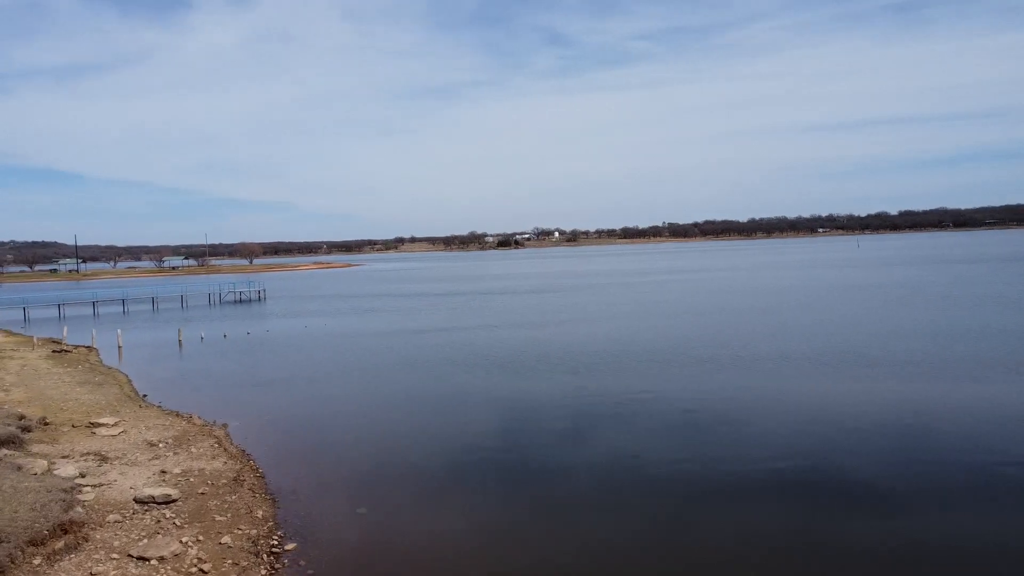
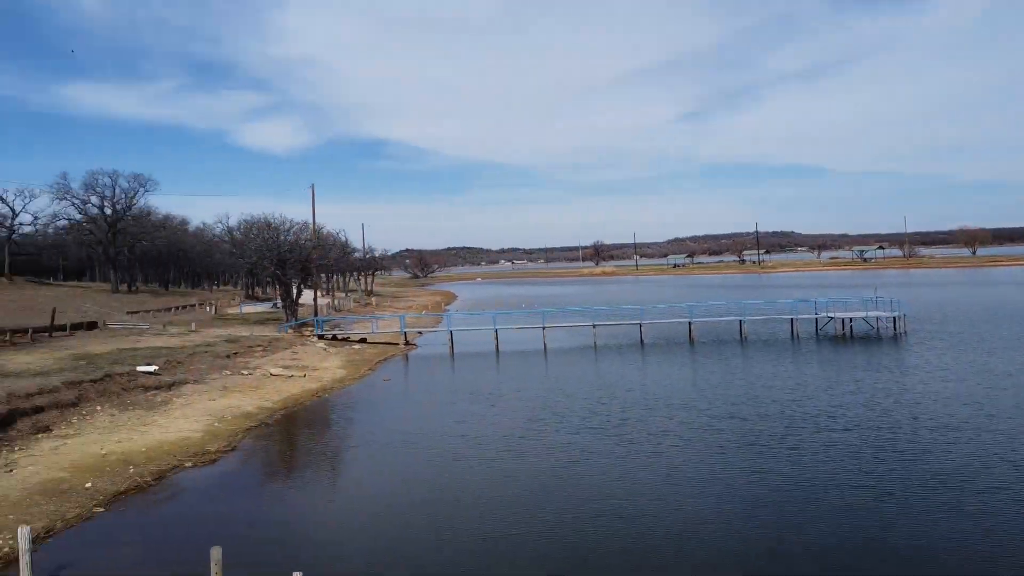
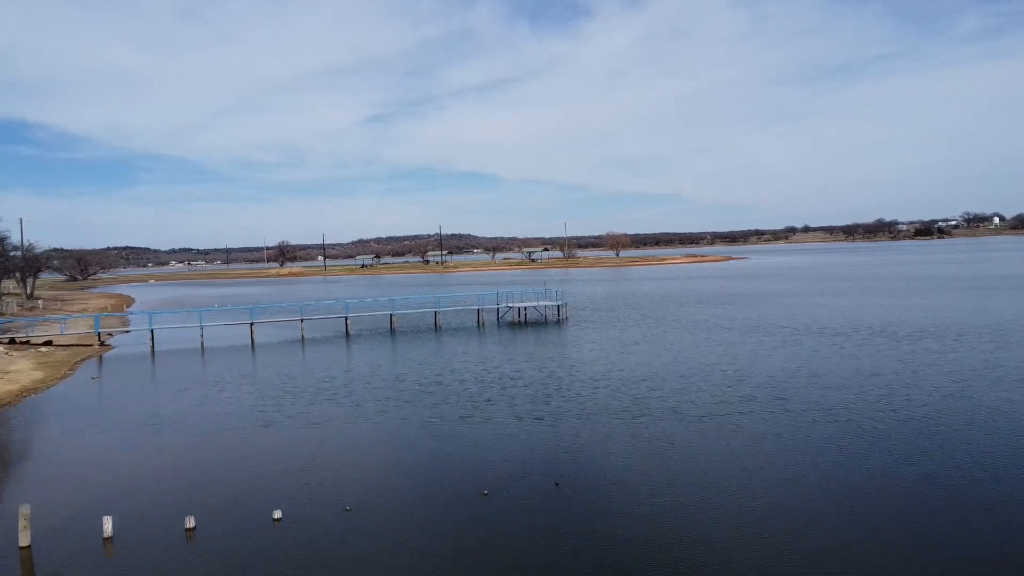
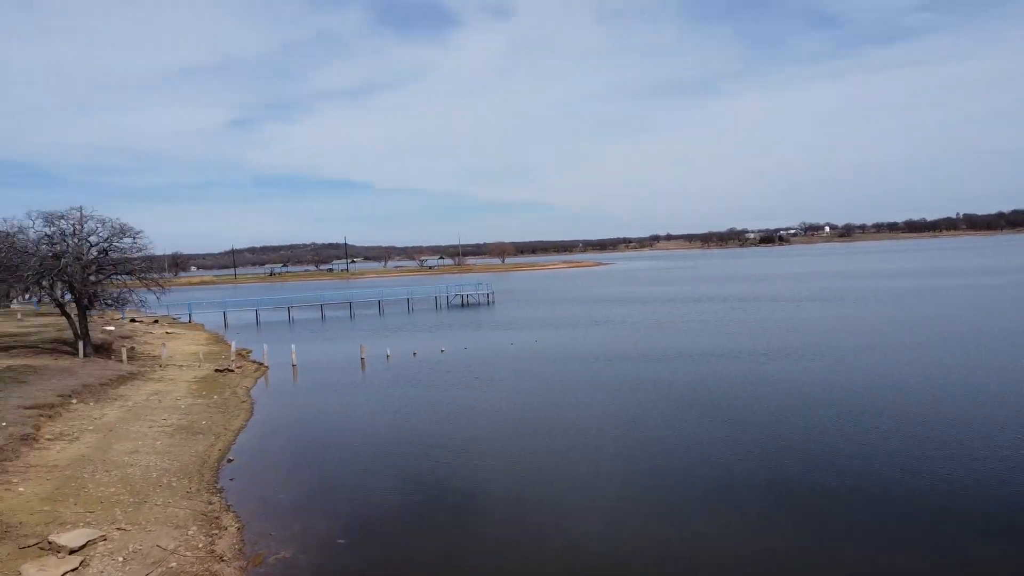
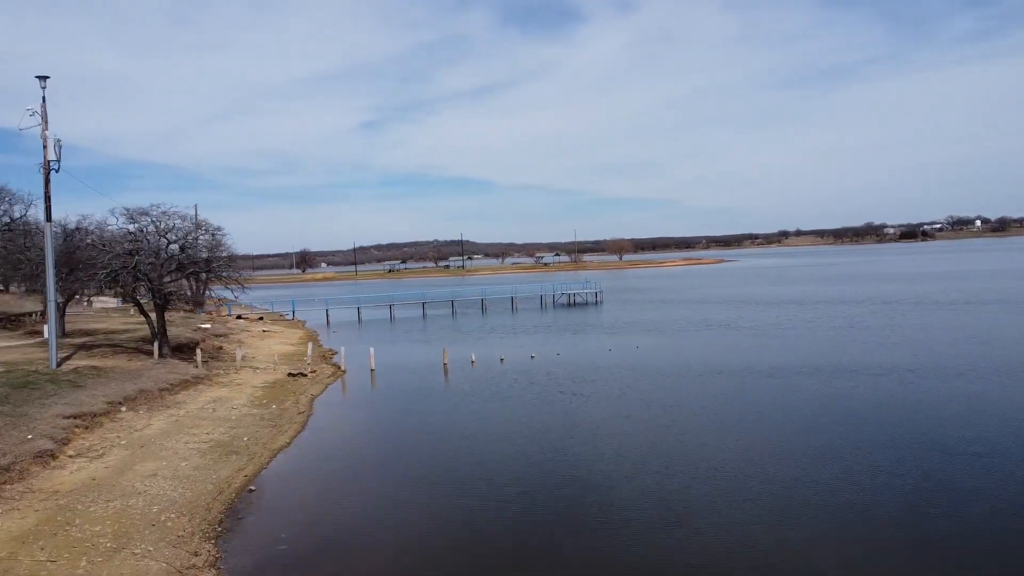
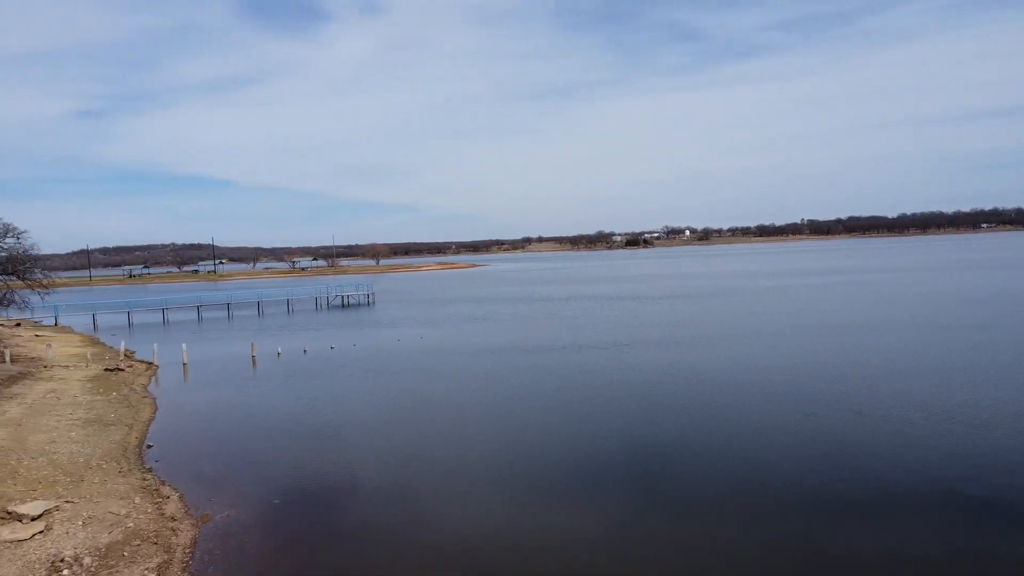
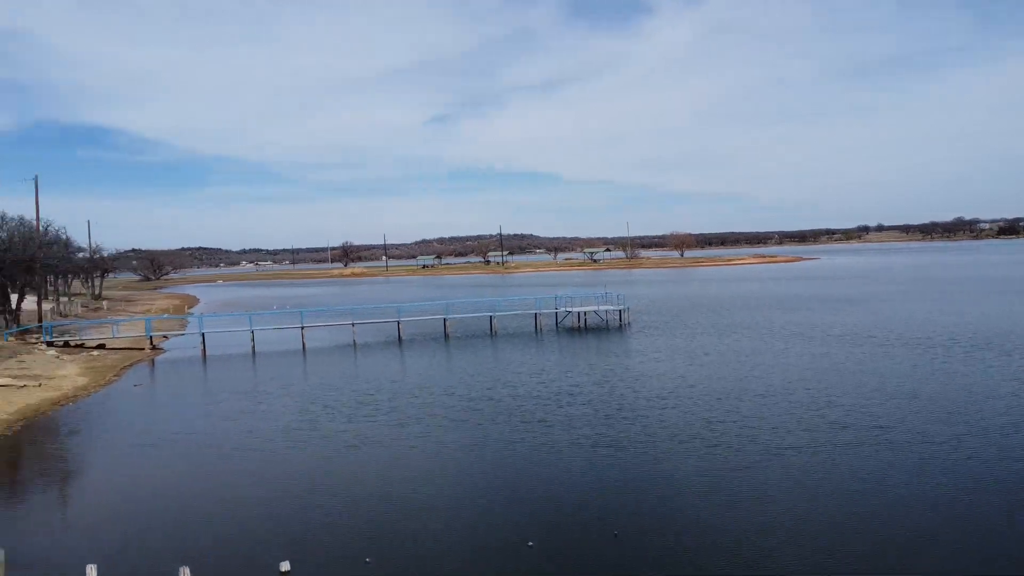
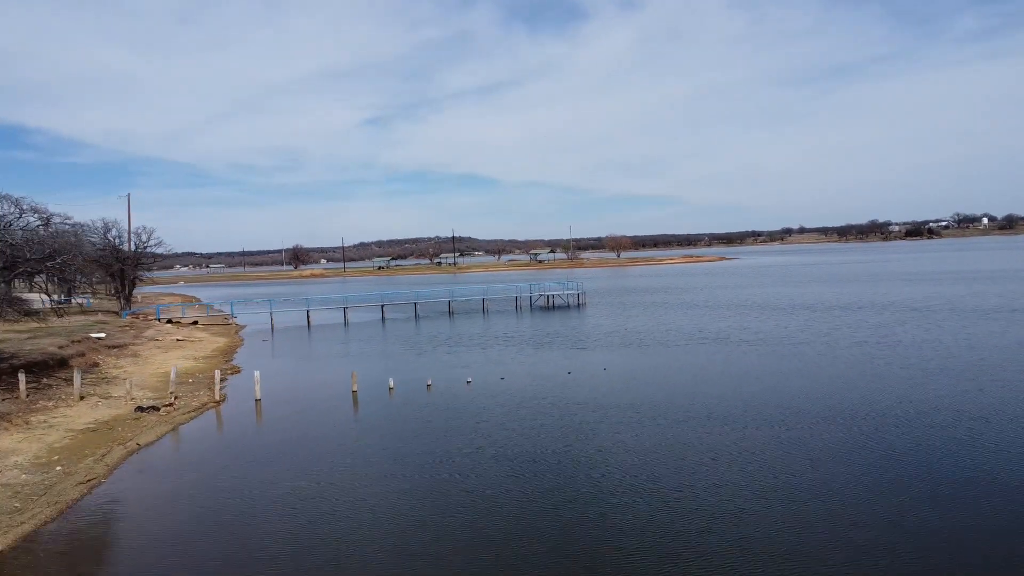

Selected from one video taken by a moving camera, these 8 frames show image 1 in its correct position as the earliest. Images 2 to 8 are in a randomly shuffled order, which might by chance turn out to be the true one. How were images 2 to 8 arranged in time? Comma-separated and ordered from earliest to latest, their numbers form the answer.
6, 4, 5, 8, 3, 7, 2
